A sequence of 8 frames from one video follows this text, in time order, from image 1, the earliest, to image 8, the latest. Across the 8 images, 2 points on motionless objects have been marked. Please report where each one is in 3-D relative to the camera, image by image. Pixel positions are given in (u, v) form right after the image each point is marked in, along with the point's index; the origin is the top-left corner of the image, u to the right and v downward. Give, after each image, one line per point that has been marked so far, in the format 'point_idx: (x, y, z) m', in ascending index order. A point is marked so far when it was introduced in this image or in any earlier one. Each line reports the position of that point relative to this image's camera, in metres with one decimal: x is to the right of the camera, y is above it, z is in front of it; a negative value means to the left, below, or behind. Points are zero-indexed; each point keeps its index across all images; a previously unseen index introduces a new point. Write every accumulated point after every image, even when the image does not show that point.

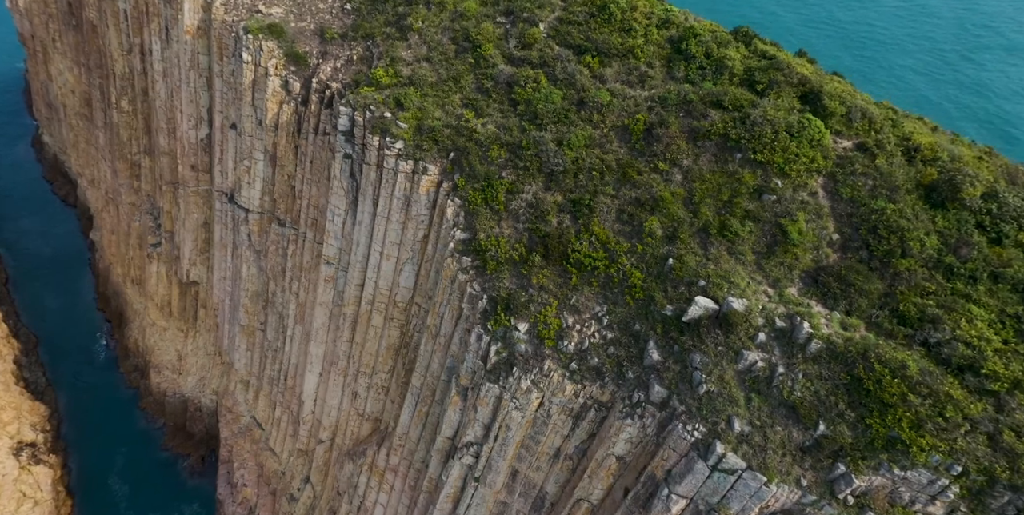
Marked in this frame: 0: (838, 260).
0: (+7.8, -0.1, +15.2) m
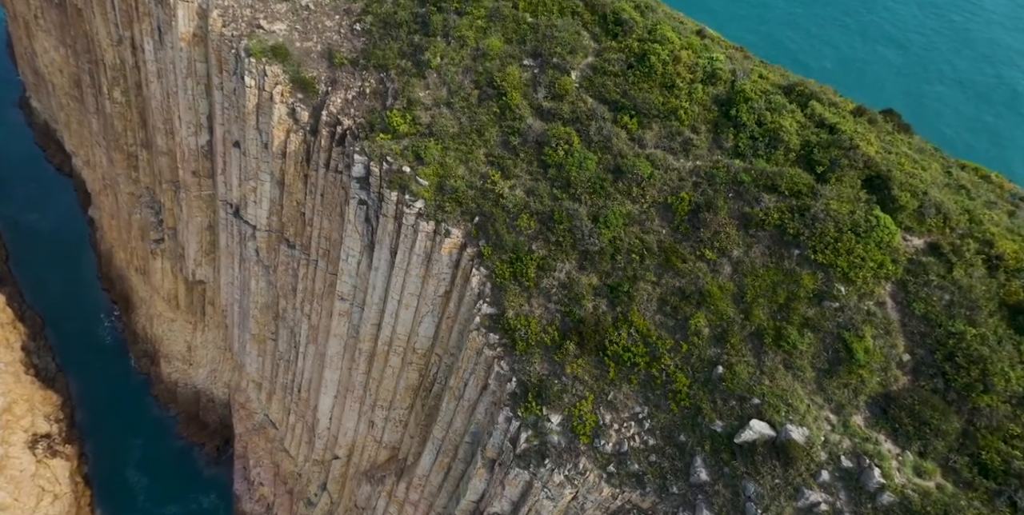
0: (+8.6, -2.8, +14.0) m
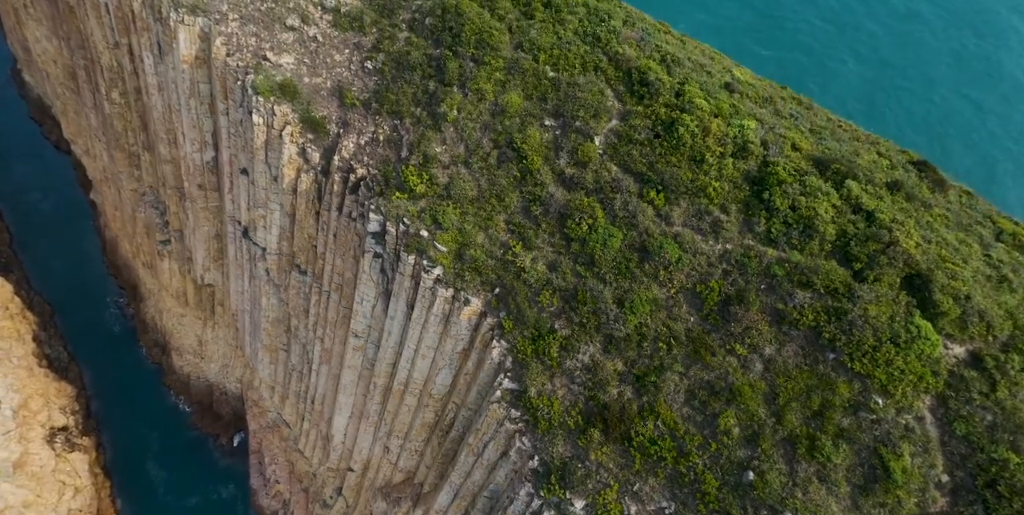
0: (+9.3, -5.3, +13.7) m
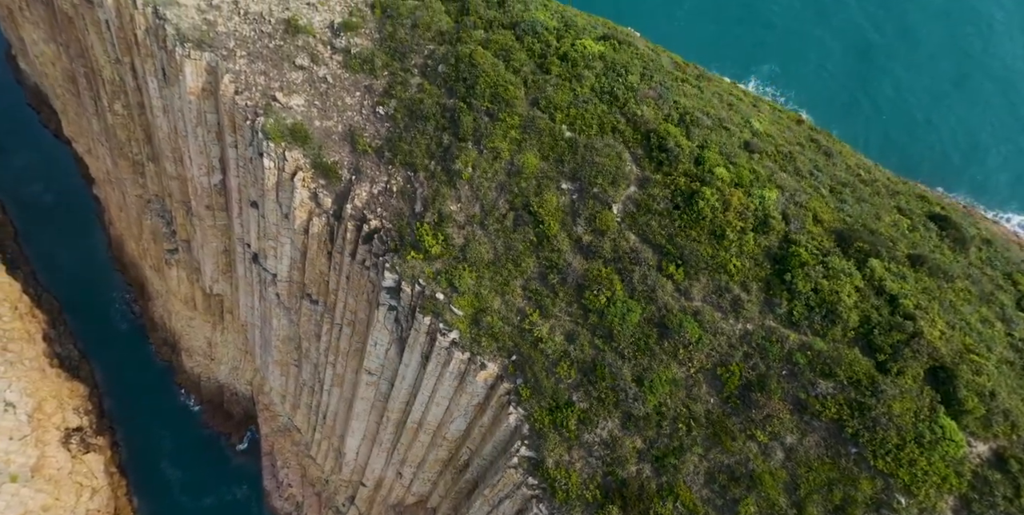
0: (+9.8, -7.5, +13.8) m
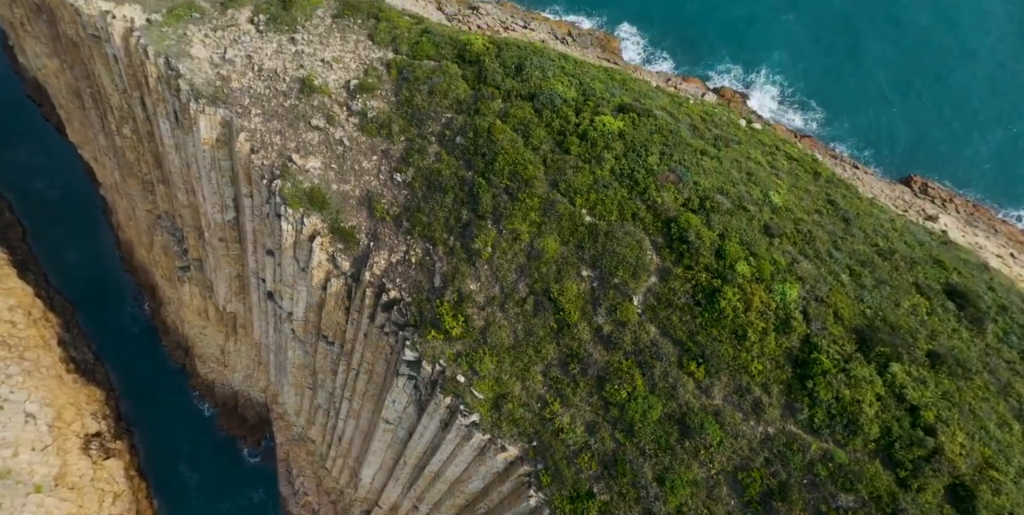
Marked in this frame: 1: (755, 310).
0: (+10.4, -10.4, +14.2) m
1: (+6.8, -1.4, +18.0) m
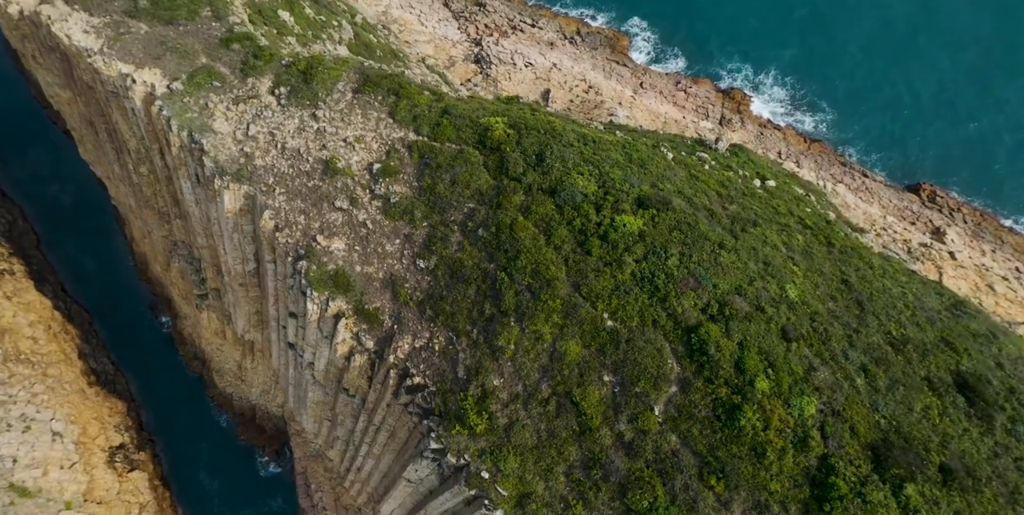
0: (+11.1, -13.9, +15.0) m
1: (+7.6, -4.8, +18.5) m
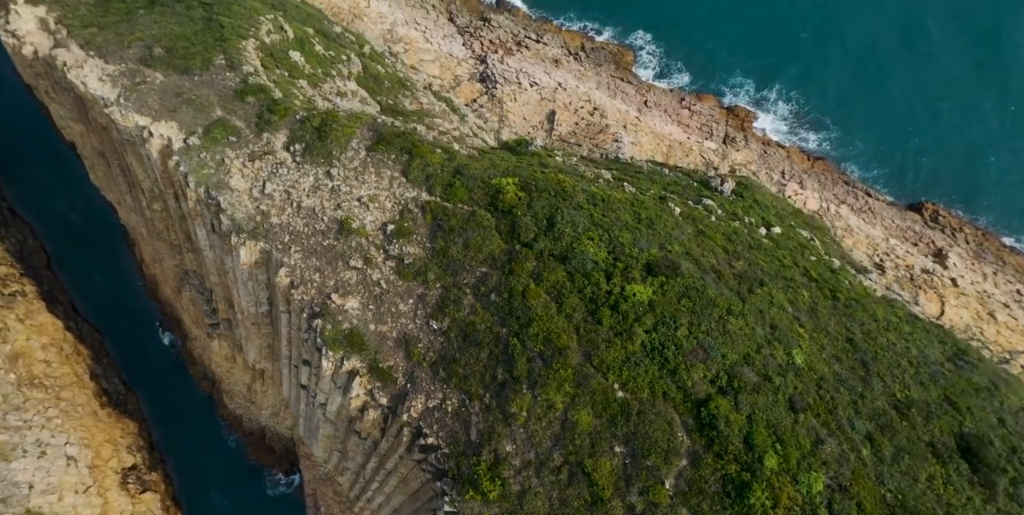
0: (+11.5, -16.3, +15.4) m
1: (+8.0, -7.2, +19.0) m
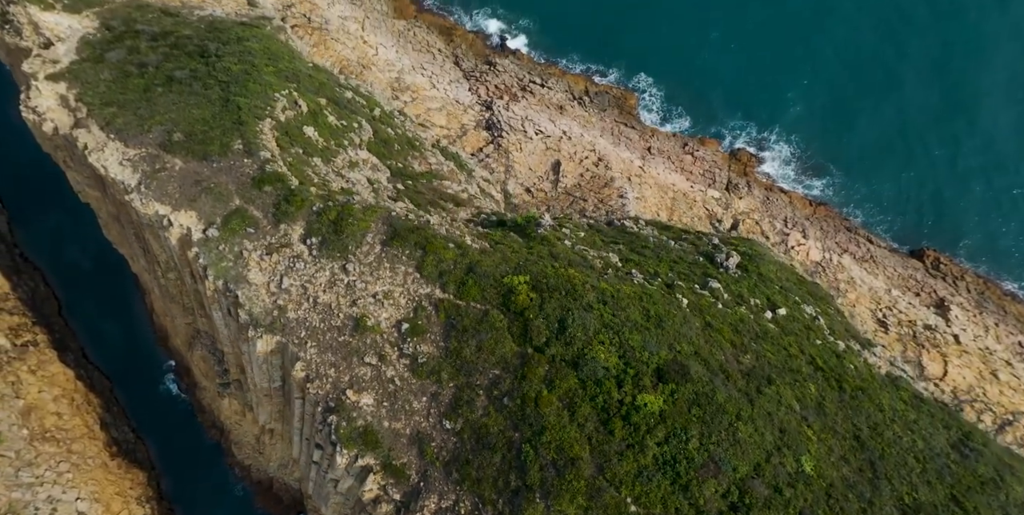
0: (+12.0, -19.9, +15.3) m
1: (+8.5, -10.9, +19.2) m
